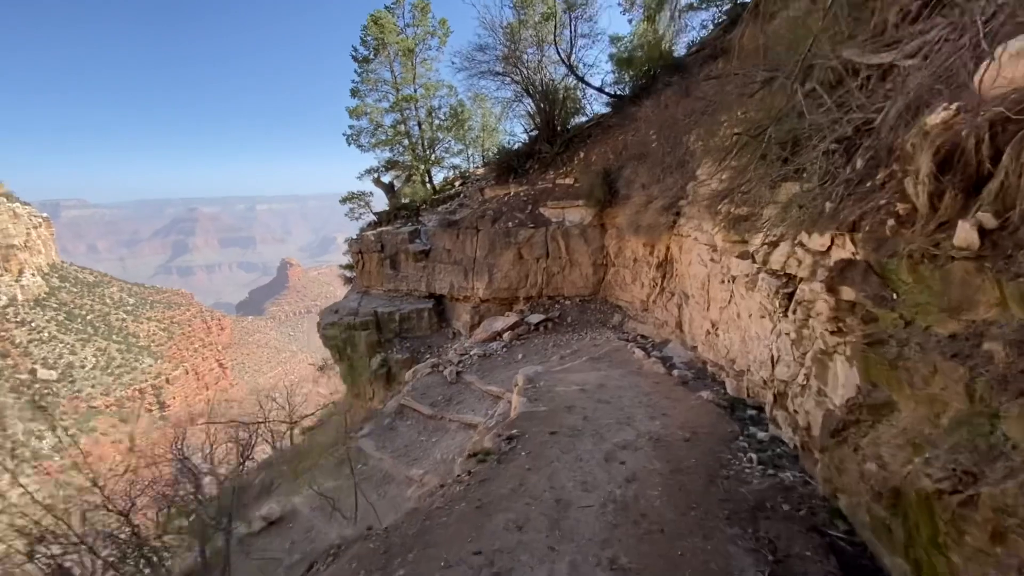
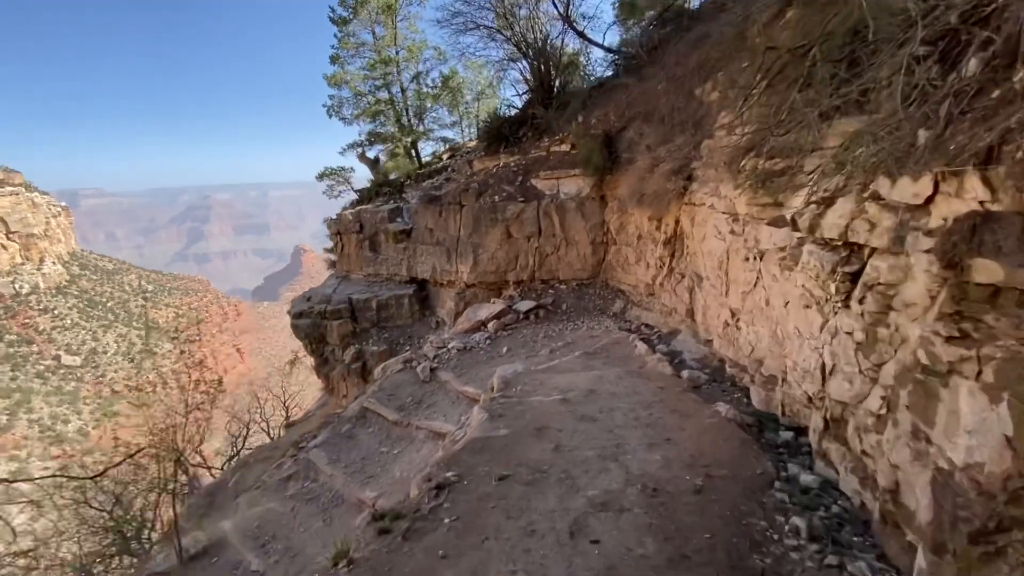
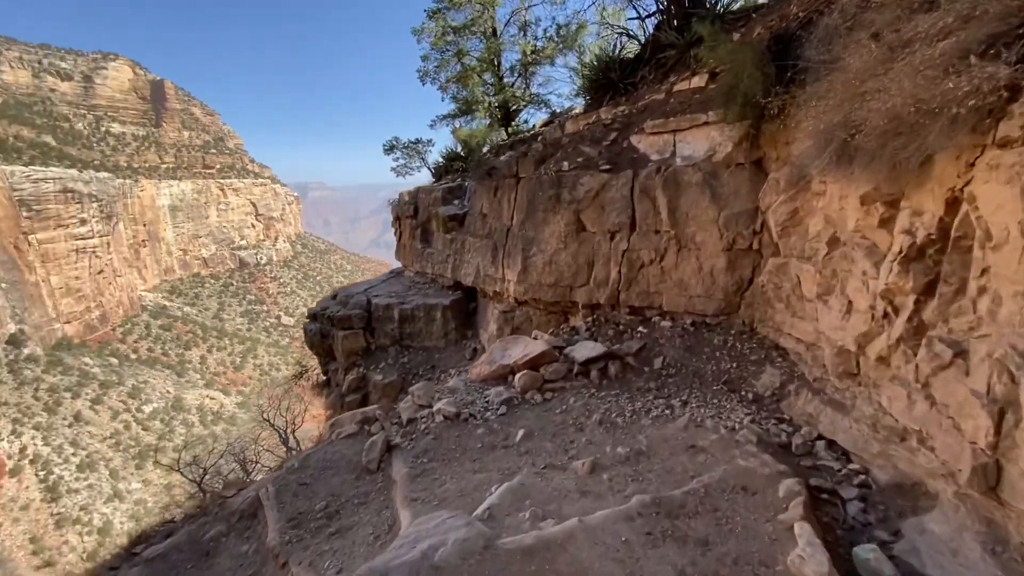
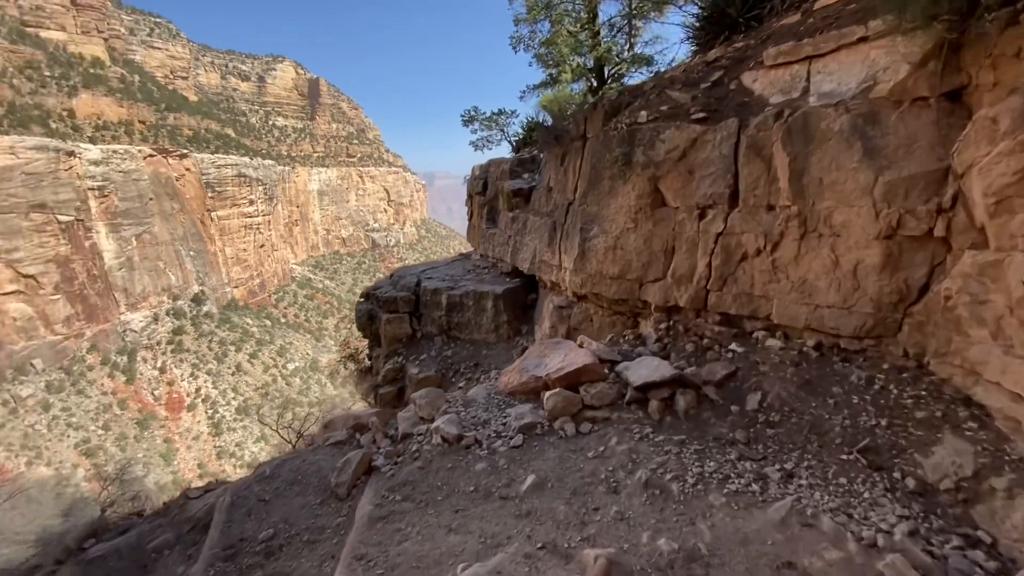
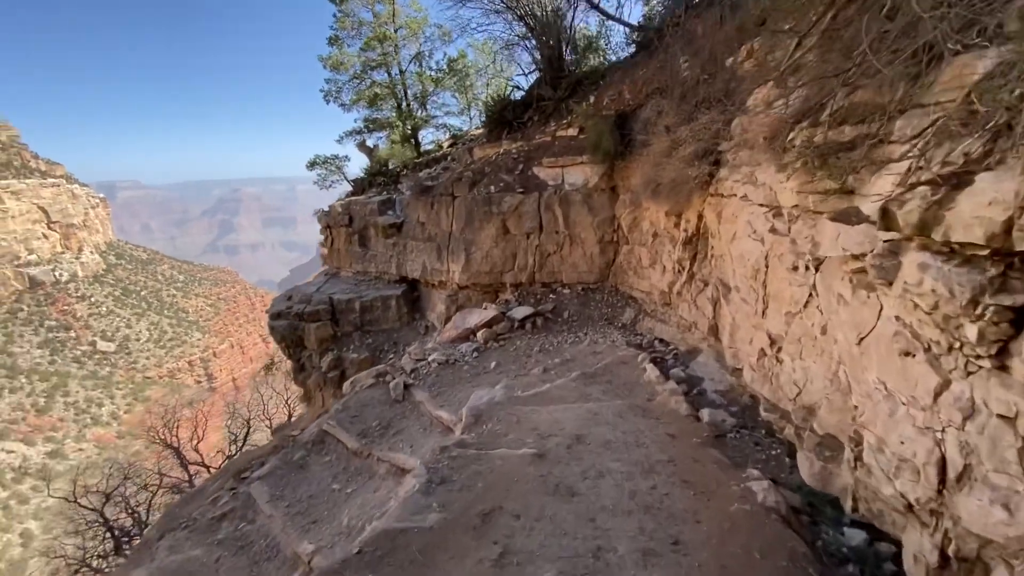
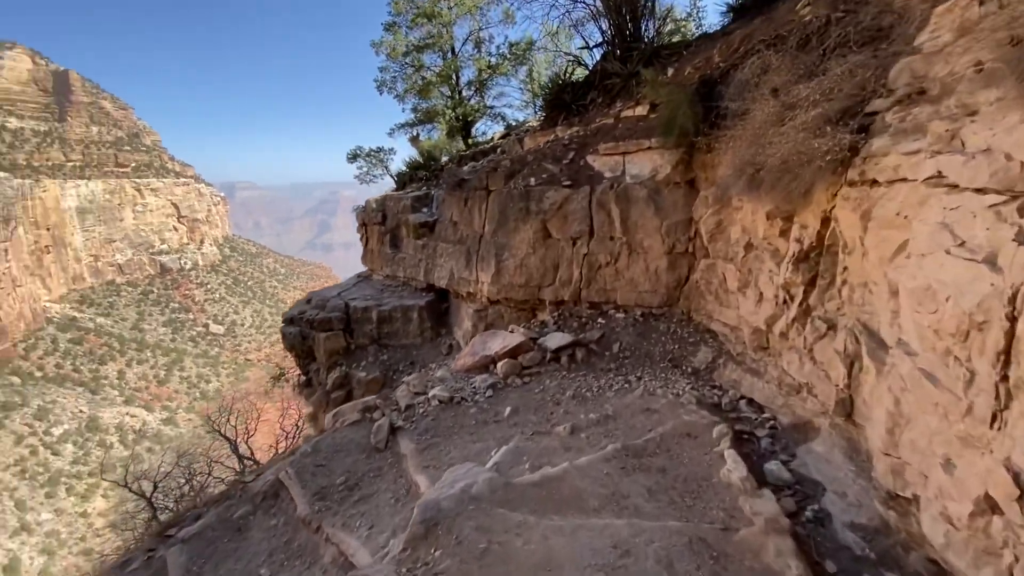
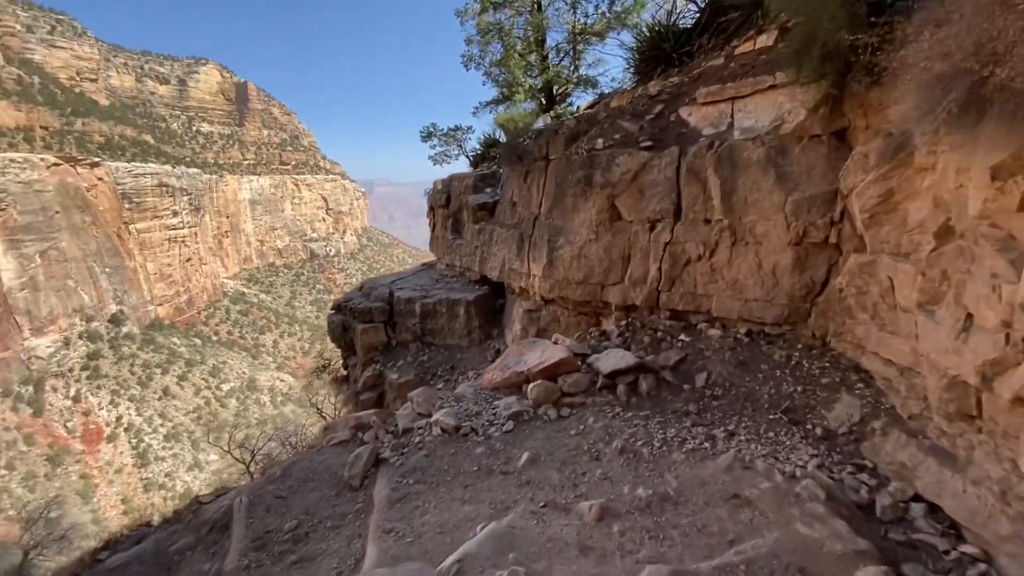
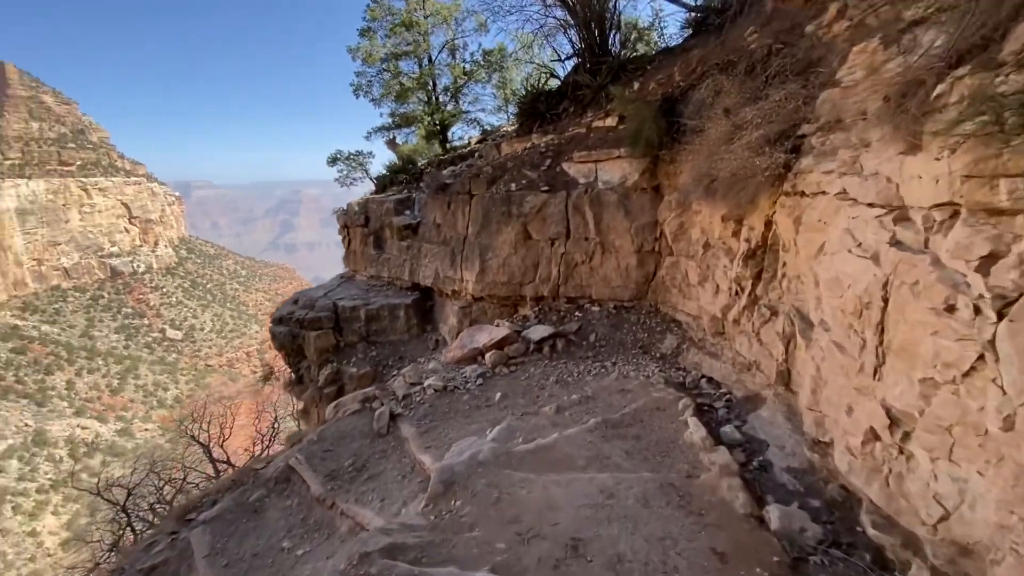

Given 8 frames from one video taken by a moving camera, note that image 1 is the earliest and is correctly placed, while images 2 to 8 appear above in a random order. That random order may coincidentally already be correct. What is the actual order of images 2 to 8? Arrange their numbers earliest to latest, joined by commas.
2, 5, 8, 6, 3, 7, 4
